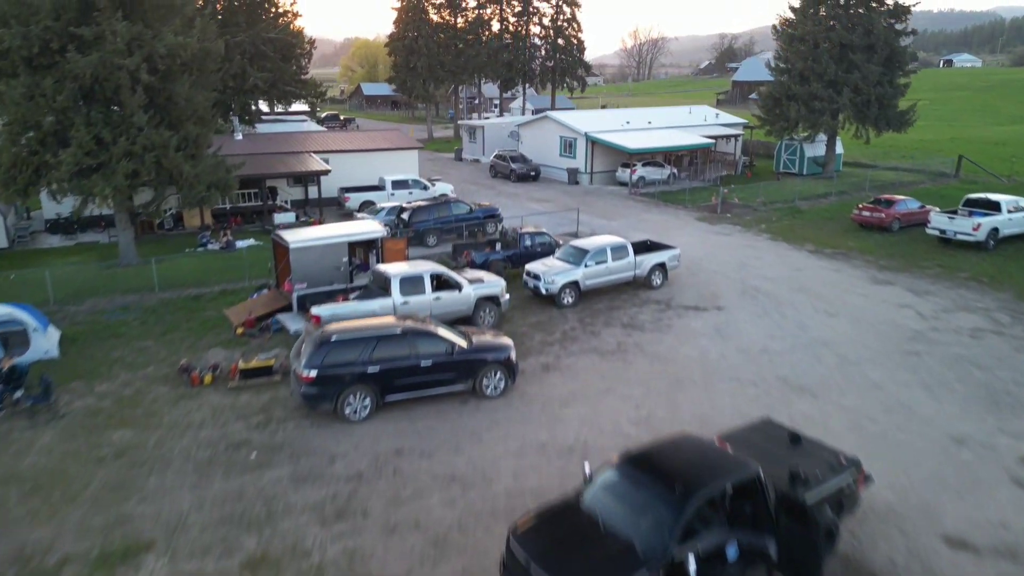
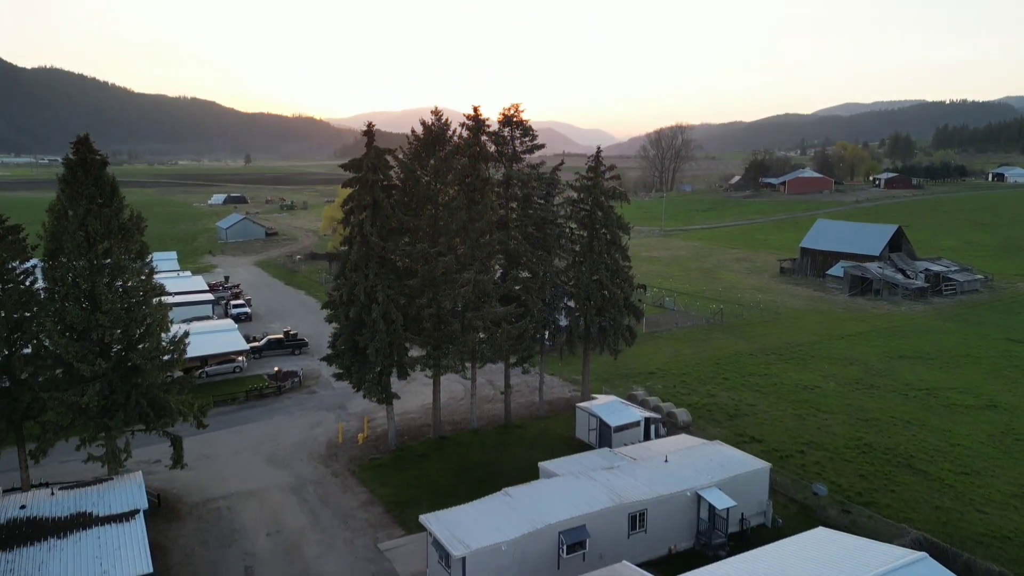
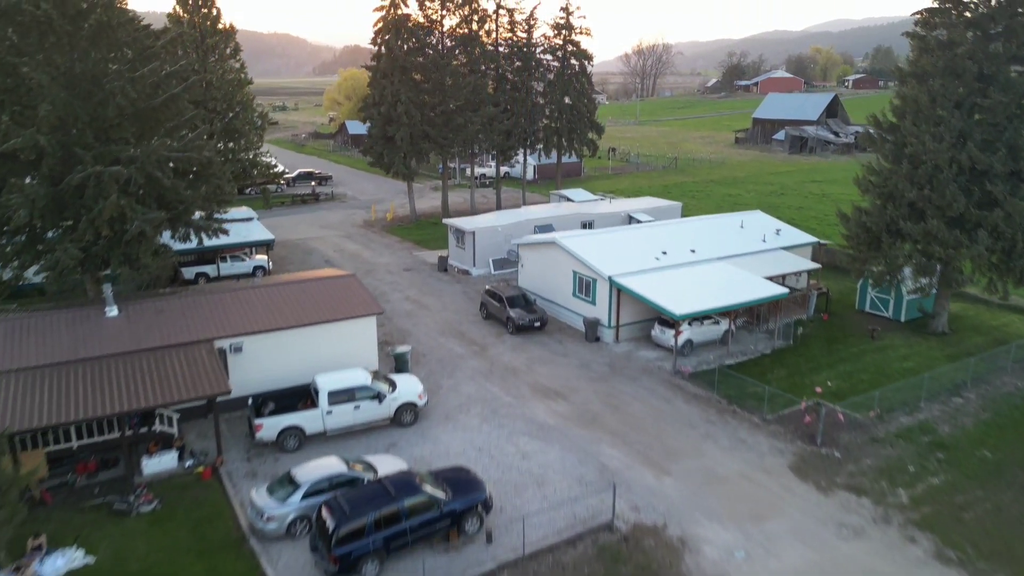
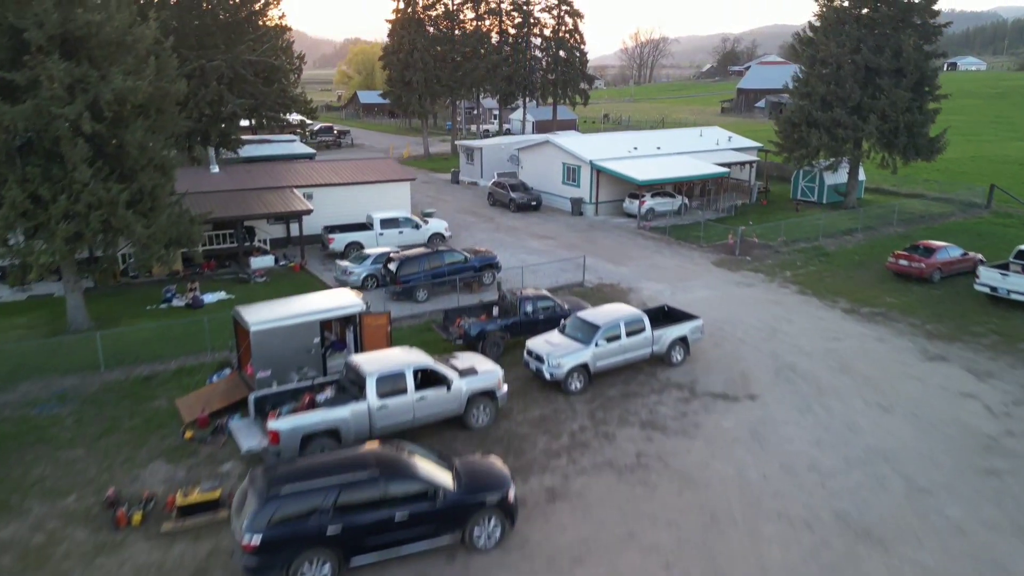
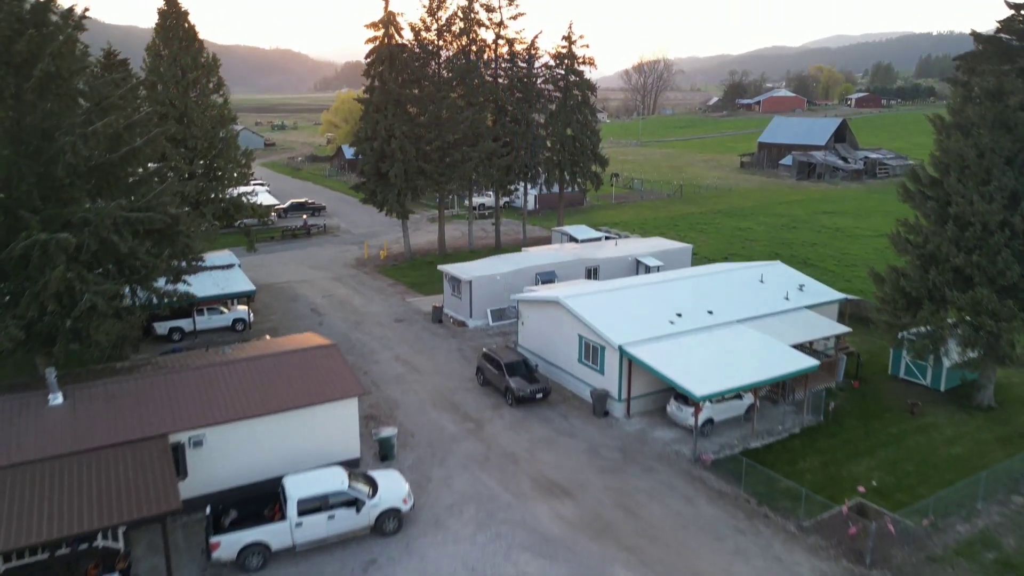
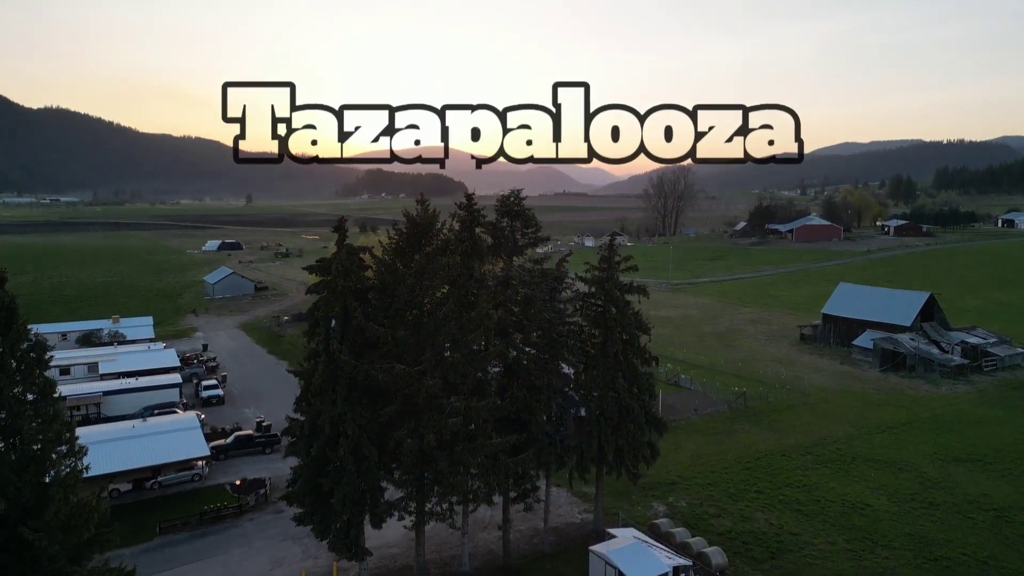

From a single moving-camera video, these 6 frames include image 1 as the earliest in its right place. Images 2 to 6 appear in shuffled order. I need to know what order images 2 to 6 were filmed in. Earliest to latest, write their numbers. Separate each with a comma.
4, 3, 5, 2, 6
